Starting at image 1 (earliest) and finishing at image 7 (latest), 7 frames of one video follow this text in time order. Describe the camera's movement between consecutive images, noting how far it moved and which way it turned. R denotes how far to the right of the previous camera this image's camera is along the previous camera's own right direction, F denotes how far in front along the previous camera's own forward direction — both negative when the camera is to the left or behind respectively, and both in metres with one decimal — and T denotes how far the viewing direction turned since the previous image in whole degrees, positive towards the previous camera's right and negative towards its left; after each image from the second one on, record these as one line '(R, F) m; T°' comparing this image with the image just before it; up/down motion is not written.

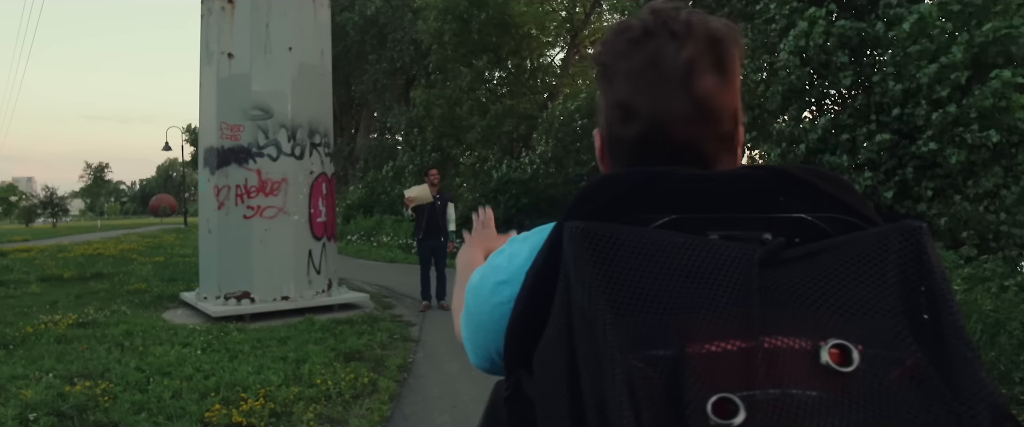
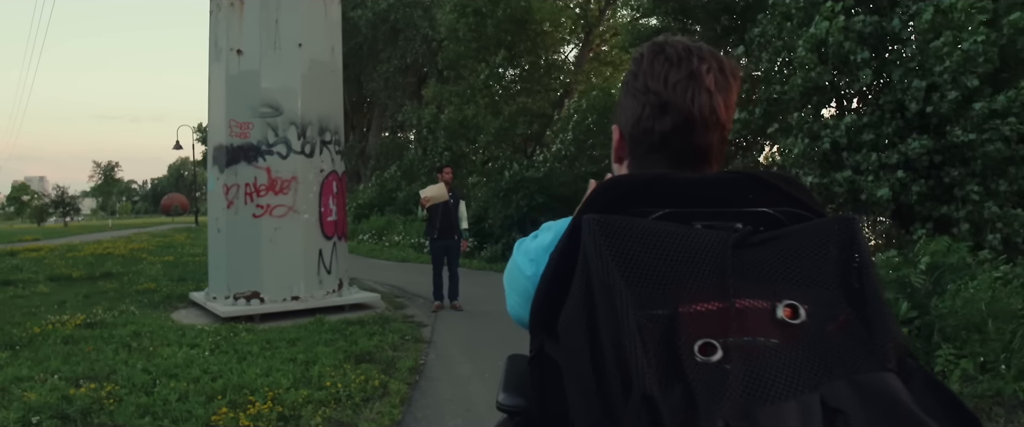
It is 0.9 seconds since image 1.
(0.0, +0.2) m; -1°
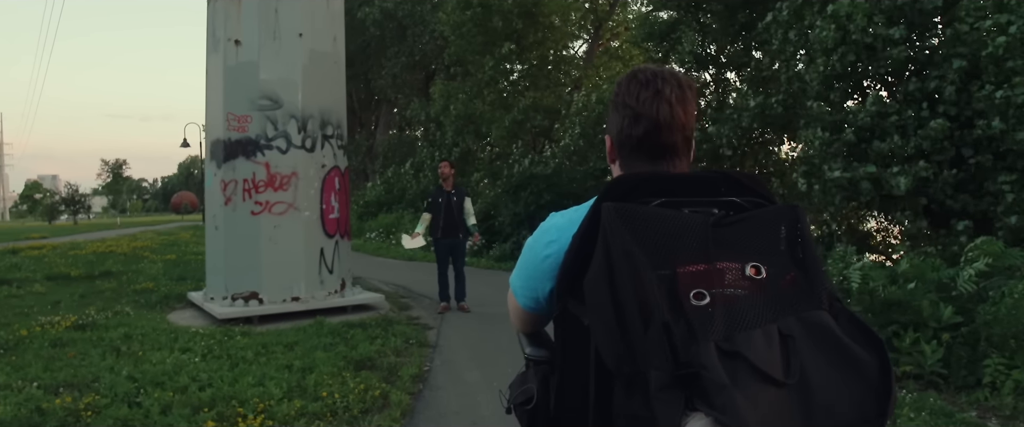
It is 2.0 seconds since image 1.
(0.0, +0.4) m; -1°
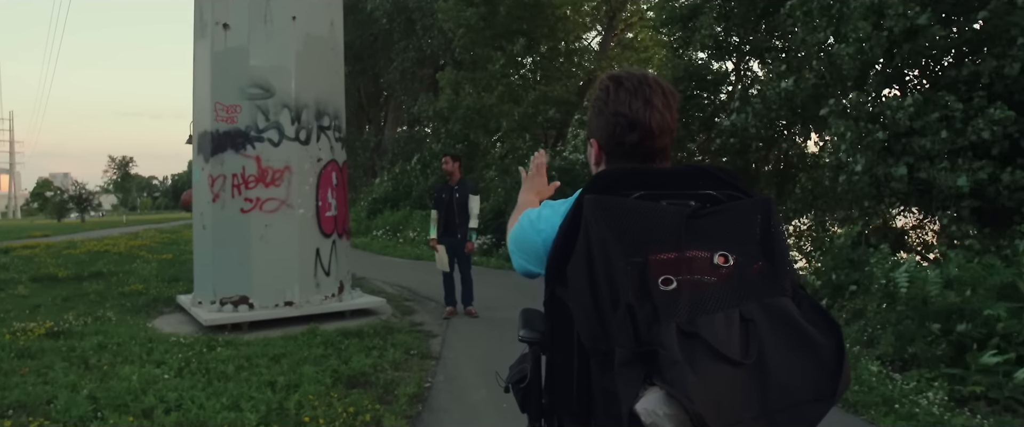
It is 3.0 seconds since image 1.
(0.0, +0.7) m; -1°
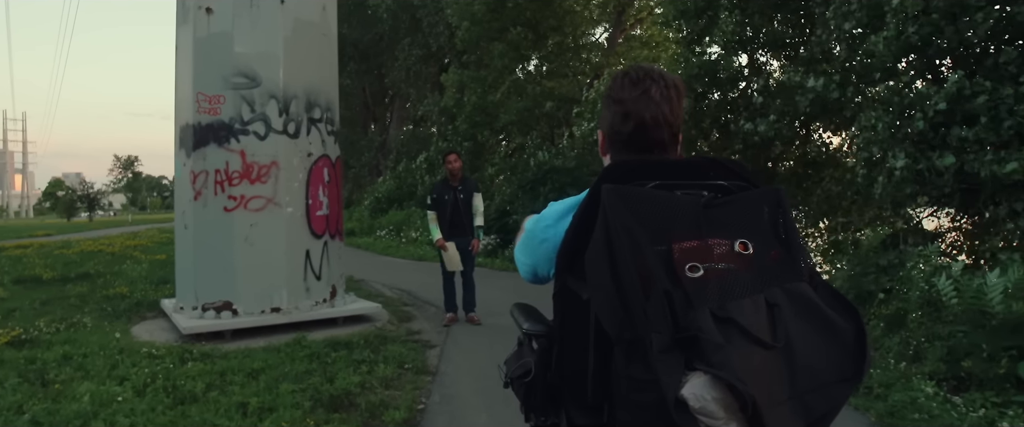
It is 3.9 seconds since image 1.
(0.0, +0.6) m; -1°
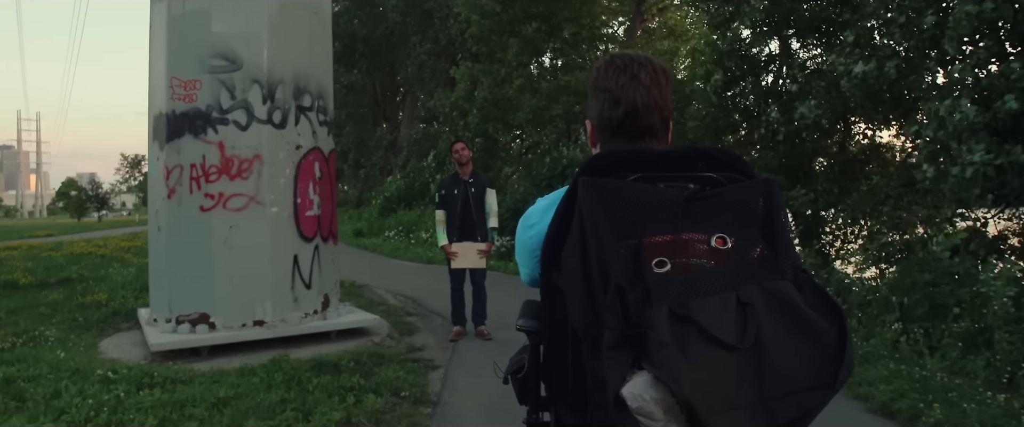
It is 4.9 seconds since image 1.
(0.0, +0.9) m; -1°
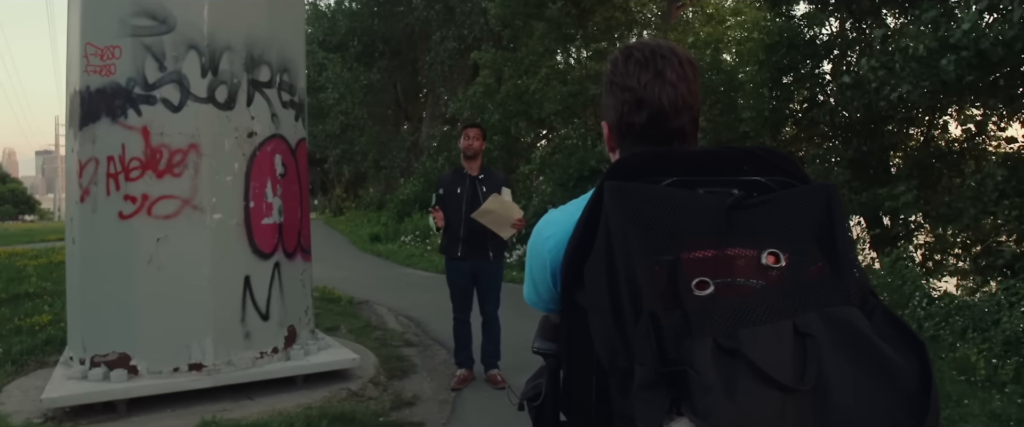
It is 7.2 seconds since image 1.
(0.0, +1.7) m; -2°
